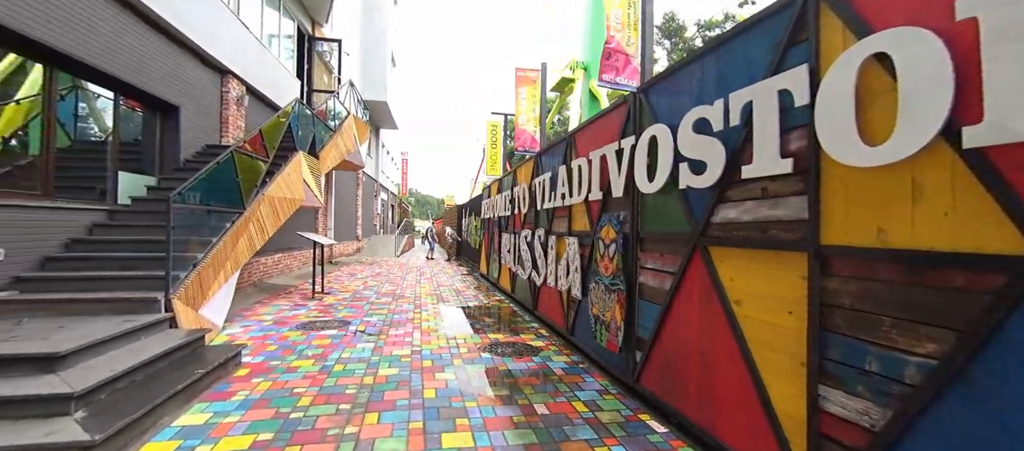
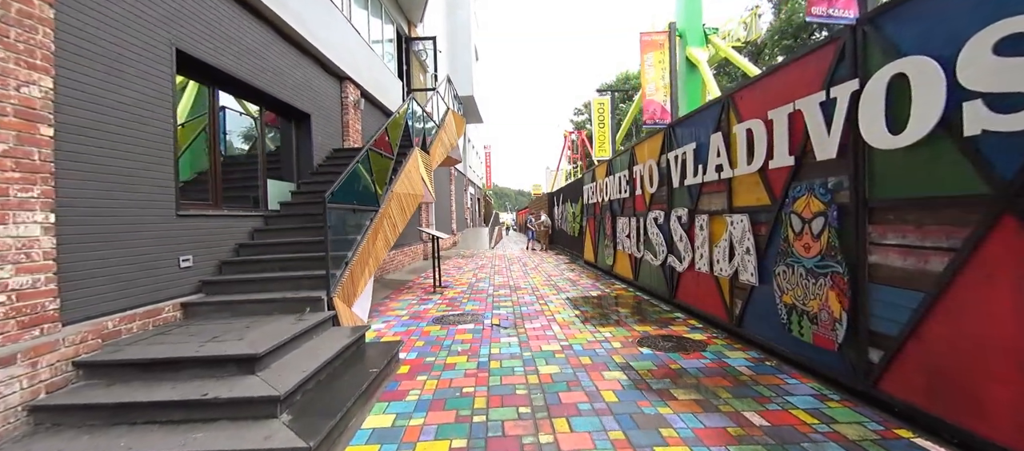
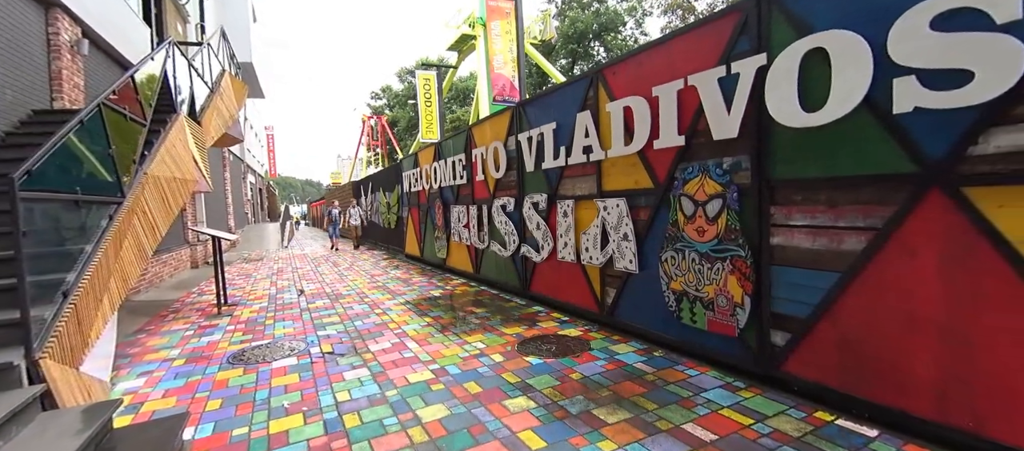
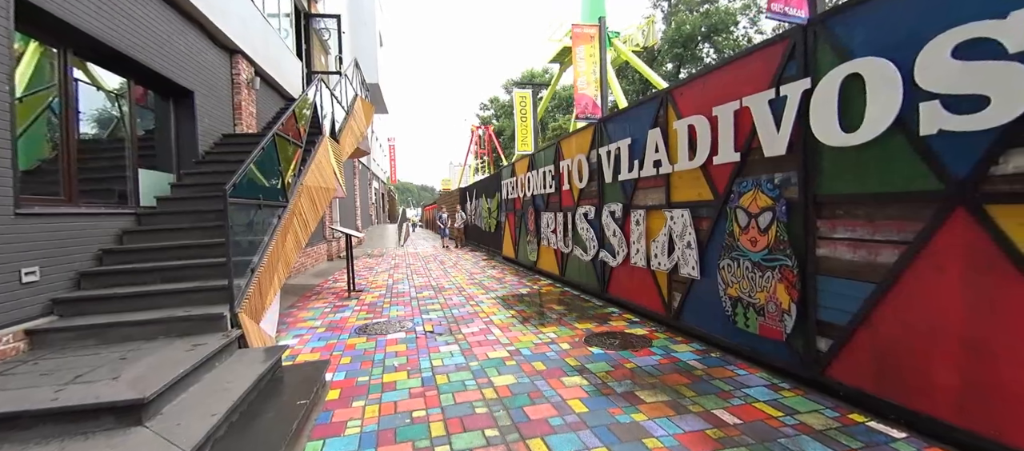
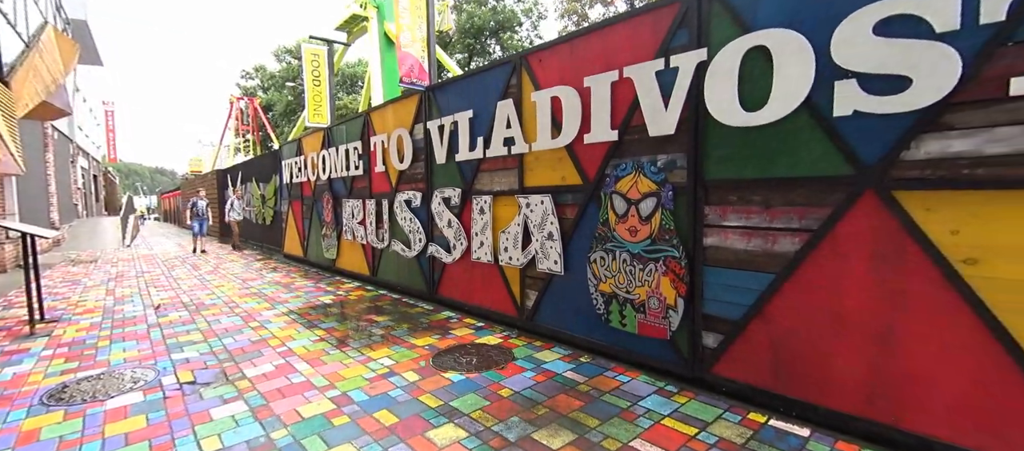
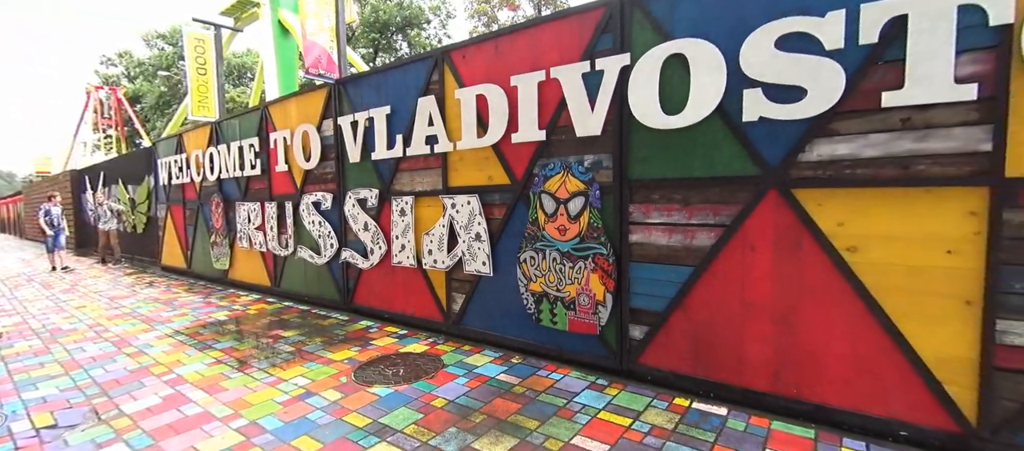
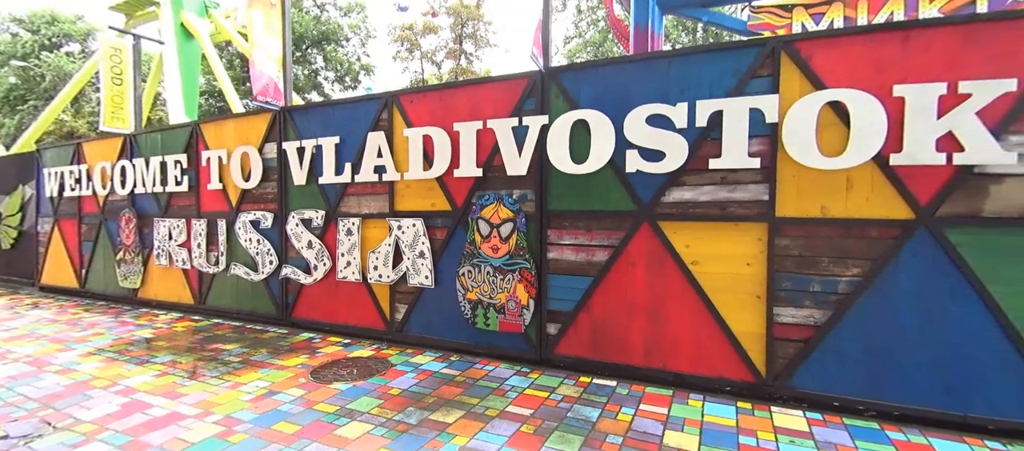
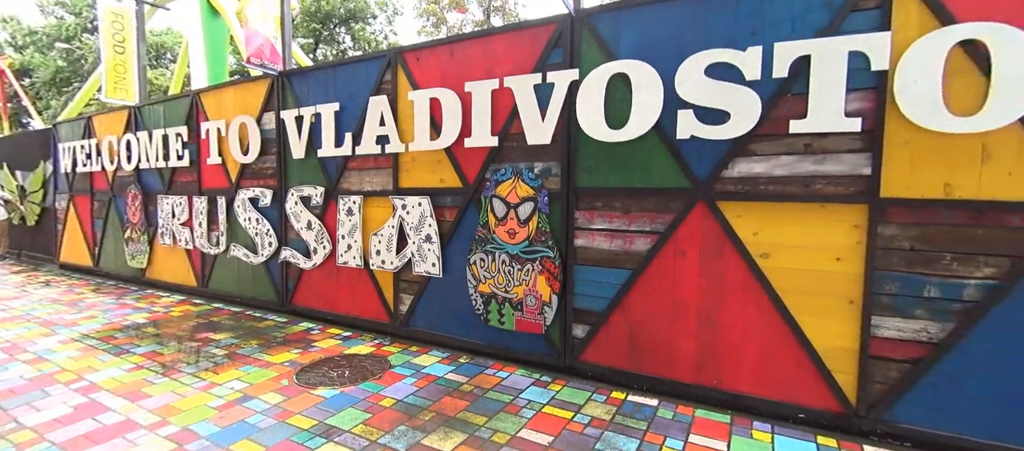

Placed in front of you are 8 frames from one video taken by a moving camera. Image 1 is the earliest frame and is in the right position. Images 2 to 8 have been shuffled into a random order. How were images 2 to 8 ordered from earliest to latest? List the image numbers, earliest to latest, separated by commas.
2, 4, 3, 5, 6, 8, 7
